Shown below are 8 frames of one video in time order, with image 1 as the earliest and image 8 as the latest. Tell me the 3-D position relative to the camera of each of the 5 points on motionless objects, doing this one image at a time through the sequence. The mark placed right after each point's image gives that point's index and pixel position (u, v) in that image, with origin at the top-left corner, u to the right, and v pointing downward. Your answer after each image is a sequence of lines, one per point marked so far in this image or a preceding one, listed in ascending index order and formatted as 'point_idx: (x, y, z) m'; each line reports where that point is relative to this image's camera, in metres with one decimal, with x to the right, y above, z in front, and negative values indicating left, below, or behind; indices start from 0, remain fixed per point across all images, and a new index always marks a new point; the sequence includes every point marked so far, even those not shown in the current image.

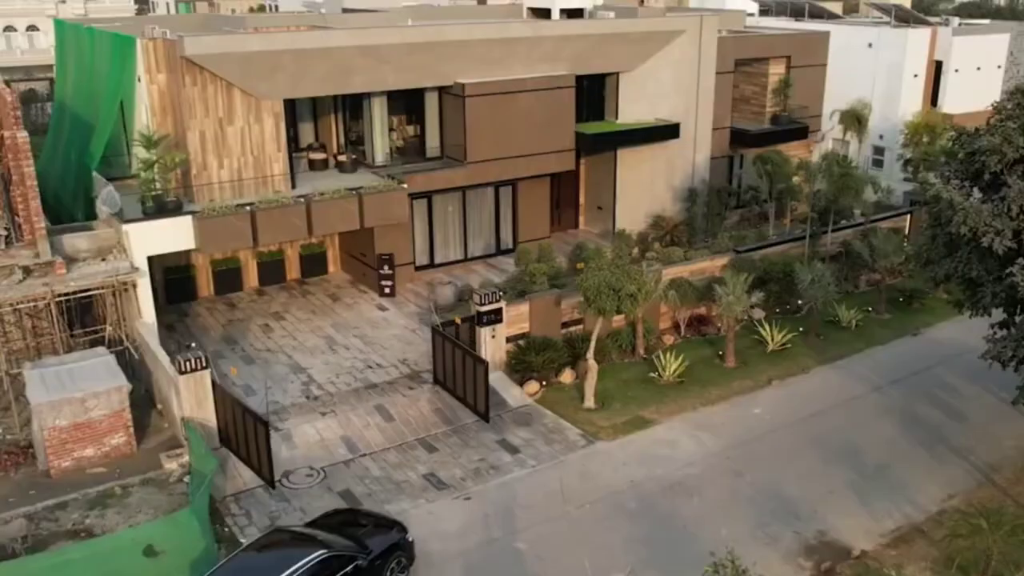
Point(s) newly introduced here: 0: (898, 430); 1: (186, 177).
0: (+7.2, -2.7, +16.7) m
1: (-7.2, +2.4, +19.6) m
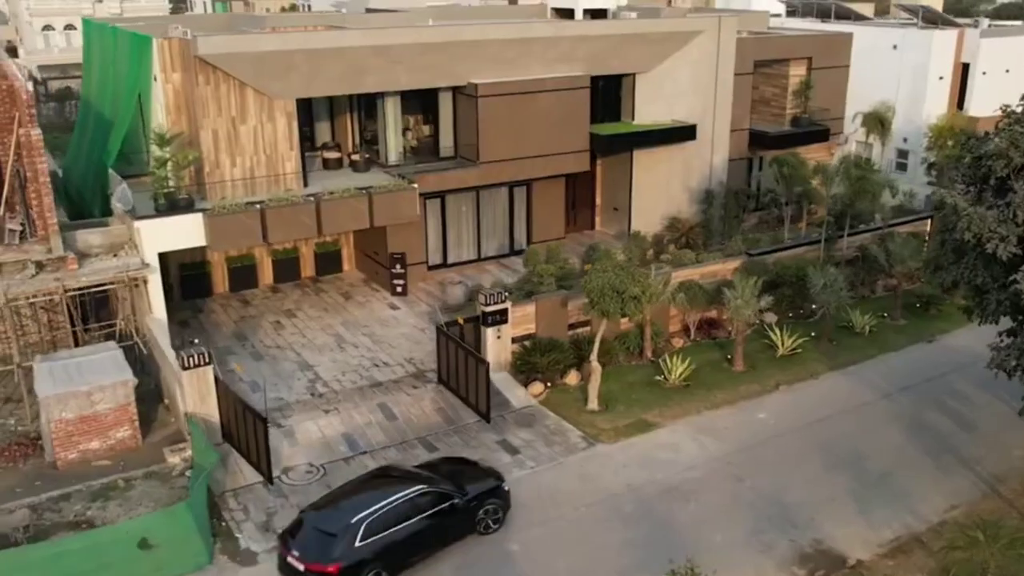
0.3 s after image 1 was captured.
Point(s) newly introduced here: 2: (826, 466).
0: (+7.2, -2.8, +16.4) m
1: (-7.0, +2.5, +19.9) m
2: (+5.4, -3.1, +15.5) m
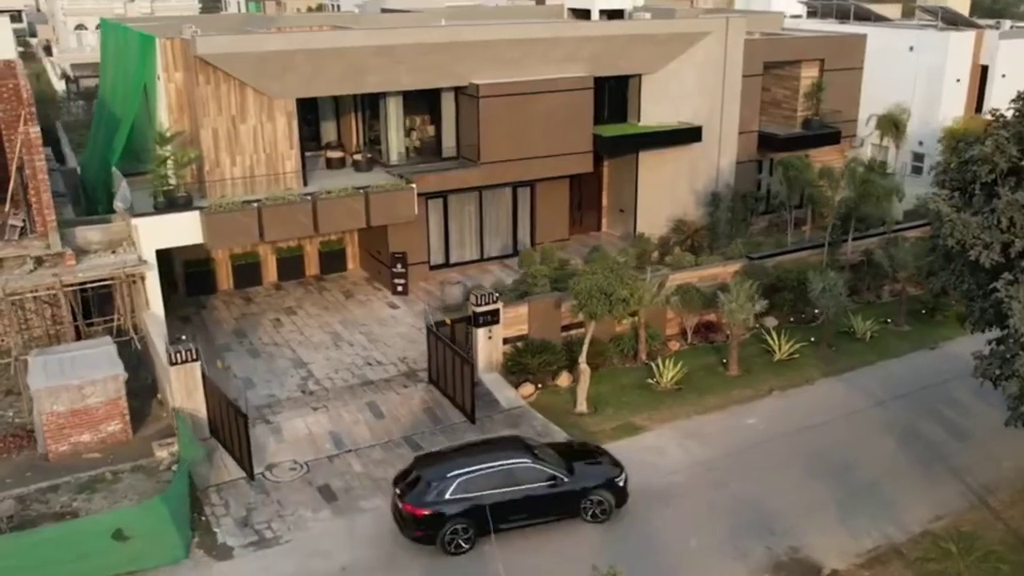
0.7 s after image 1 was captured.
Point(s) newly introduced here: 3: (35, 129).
0: (+6.9, -2.9, +16.2) m
1: (-7.1, +2.6, +20.1) m
2: (+5.1, -3.2, +15.3) m
3: (-9.1, +3.0, +17.1) m
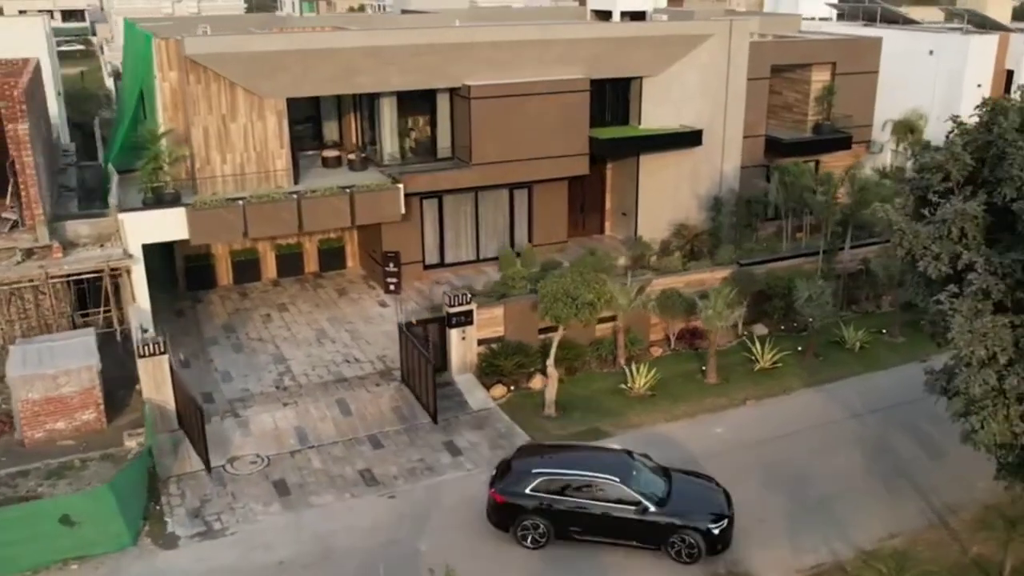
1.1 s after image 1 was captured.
0: (+6.2, -3.1, +15.8) m
1: (-7.4, +2.7, +20.6) m
2: (+4.3, -3.3, +15.0) m
3: (-9.6, +3.2, +17.7) m
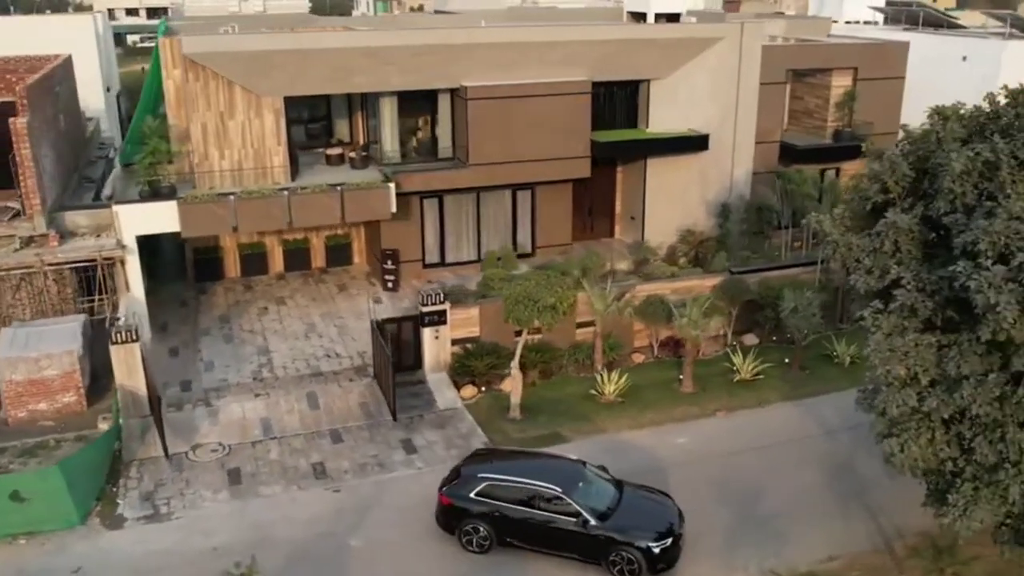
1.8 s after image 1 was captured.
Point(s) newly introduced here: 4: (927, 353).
0: (+5.3, -3.3, +15.3) m
1: (-7.7, +2.9, +21.2) m
2: (+3.3, -3.5, +14.7) m
3: (-10.1, +3.5, +18.5) m
4: (+5.0, -0.8, +10.7) m
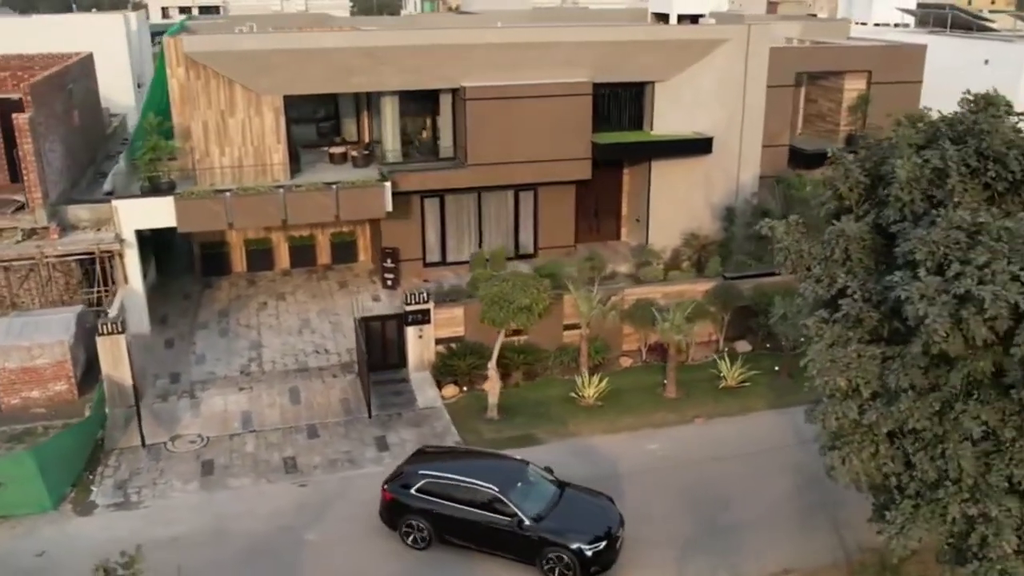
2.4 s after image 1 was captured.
0: (+4.7, -3.4, +15.0) m
1: (-7.8, +3.1, +21.7) m
2: (+2.7, -3.6, +14.5) m
3: (-10.3, +3.7, +19.1) m
4: (+4.2, -0.9, +10.5) m
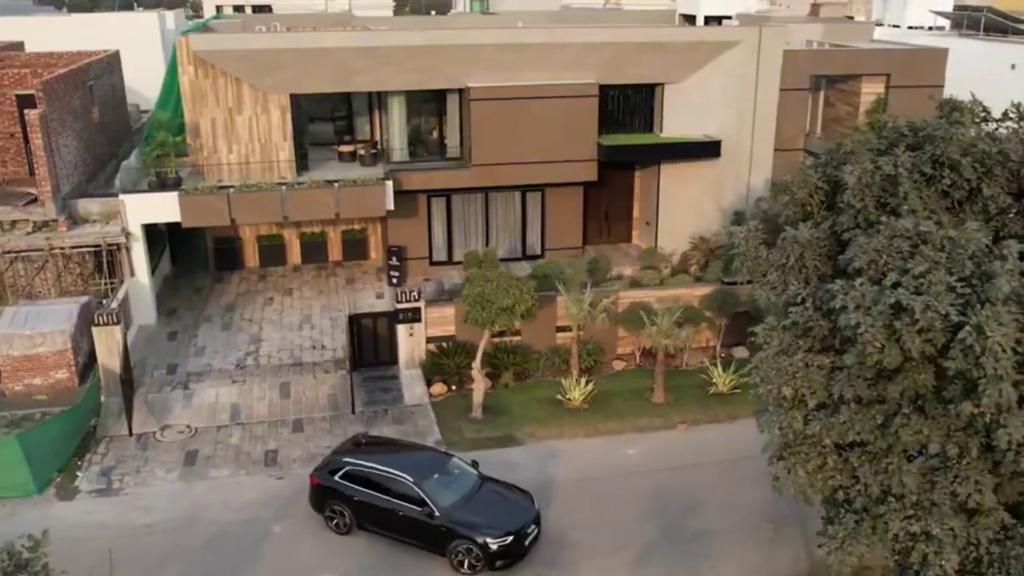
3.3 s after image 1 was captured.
0: (+4.2, -3.5, +14.8) m
1: (-7.7, +3.2, +22.1) m
2: (+2.2, -3.6, +14.4) m
3: (-10.4, +3.9, +19.7) m
4: (+3.5, -1.0, +10.3) m
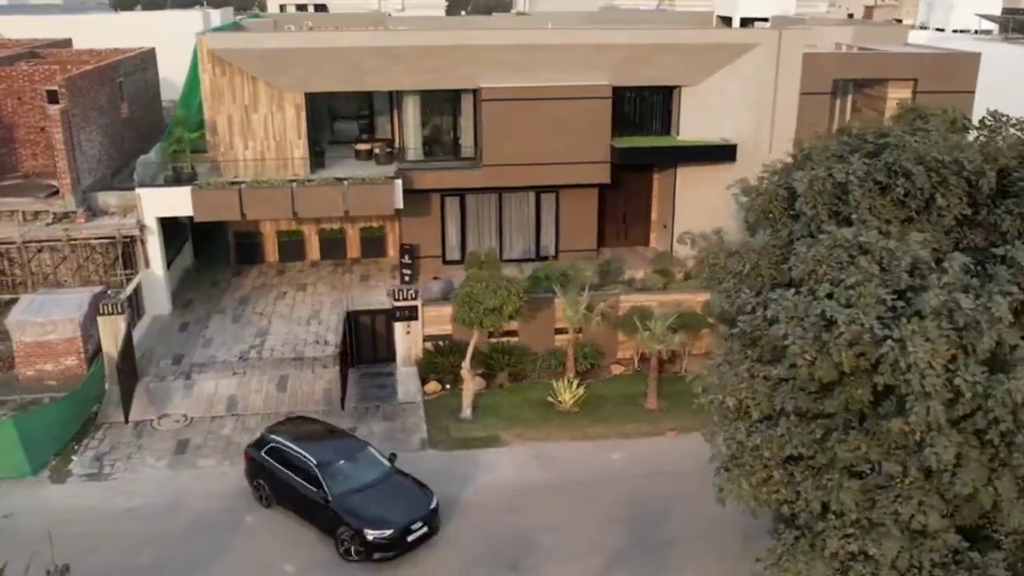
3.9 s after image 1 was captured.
0: (+3.7, -3.6, +14.5) m
1: (-7.5, +3.4, +22.7) m
2: (+1.7, -3.7, +14.3) m
3: (-10.3, +4.1, +20.4) m
4: (+2.8, -1.1, +10.0) m
